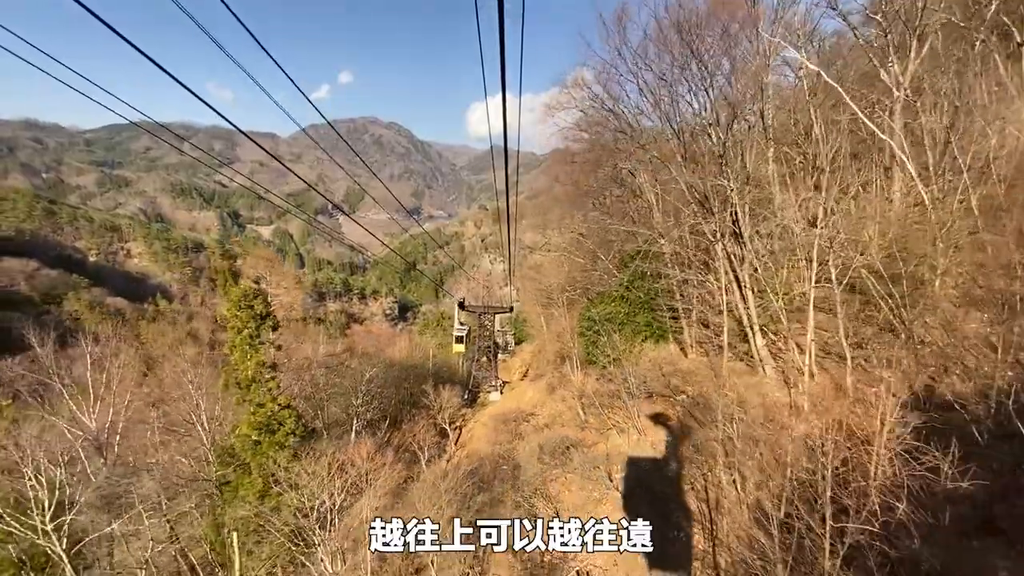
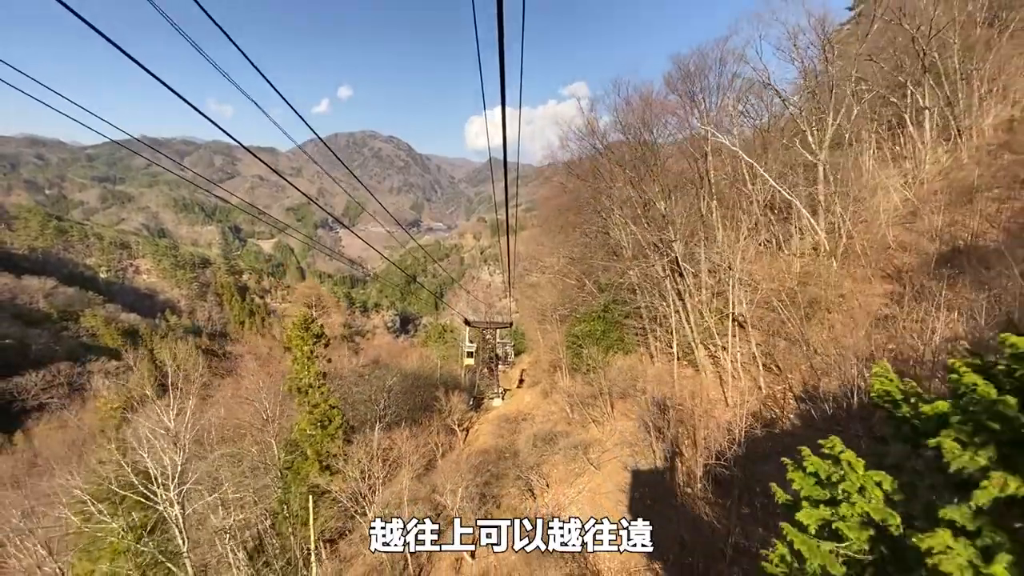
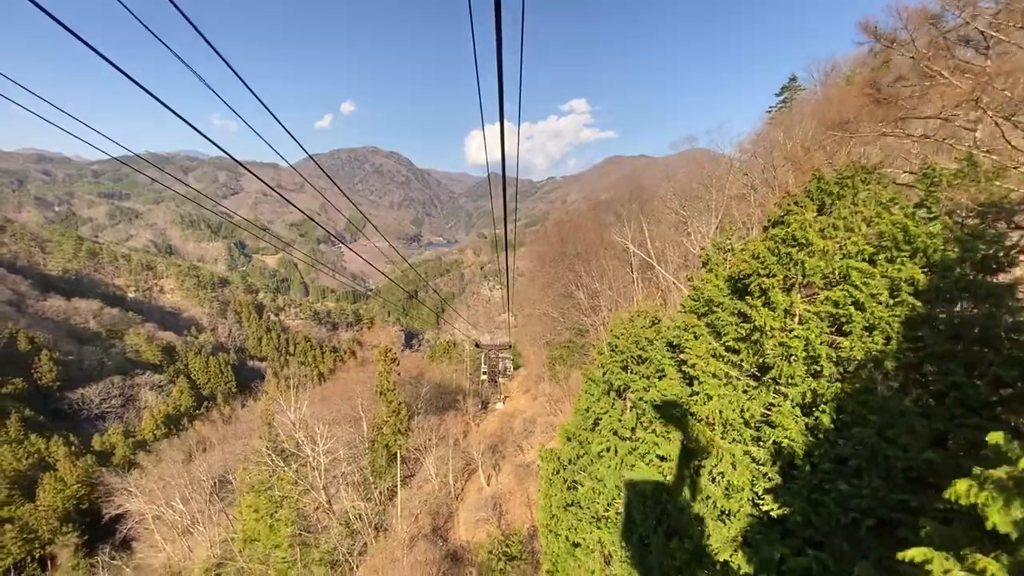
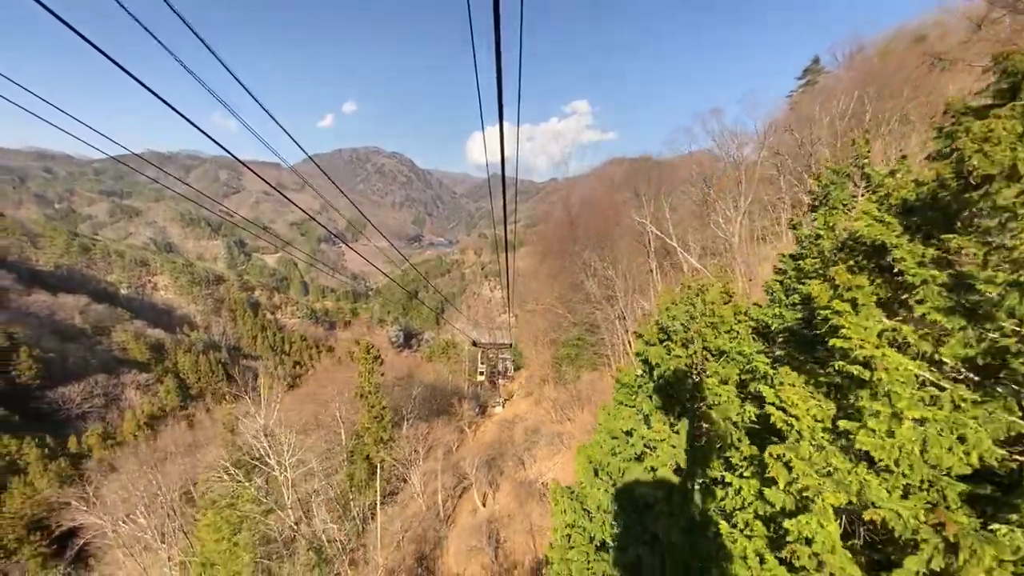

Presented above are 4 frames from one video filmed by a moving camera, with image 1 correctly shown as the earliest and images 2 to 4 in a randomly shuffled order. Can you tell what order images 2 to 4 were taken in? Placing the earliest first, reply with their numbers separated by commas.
2, 4, 3
